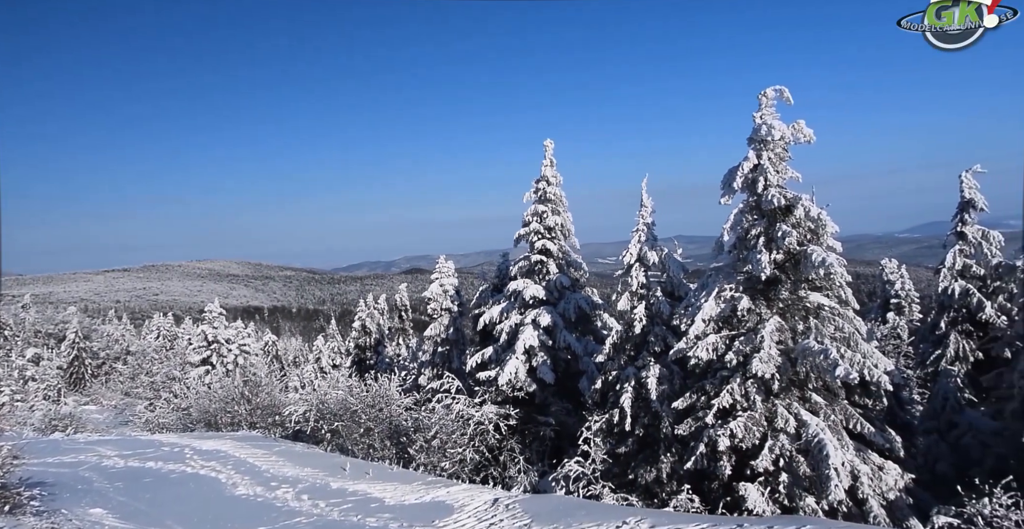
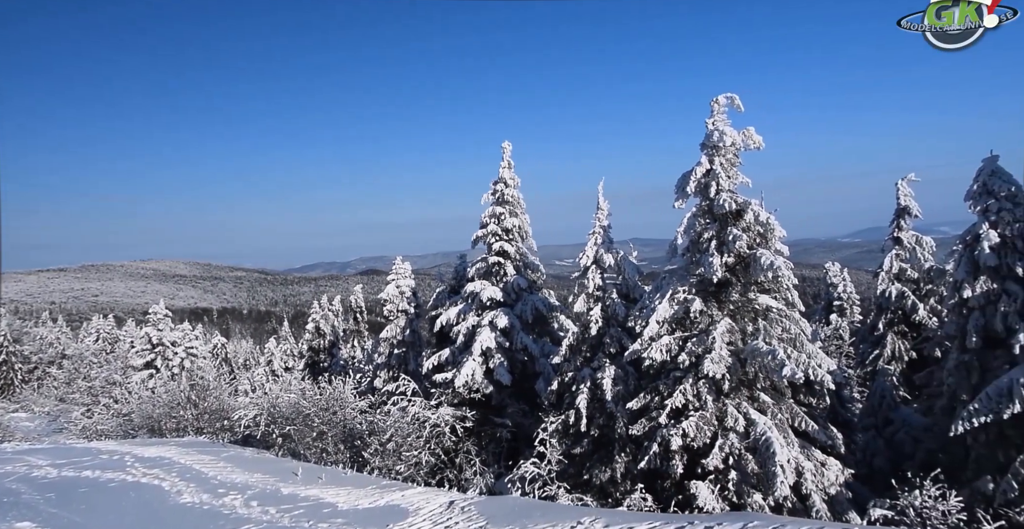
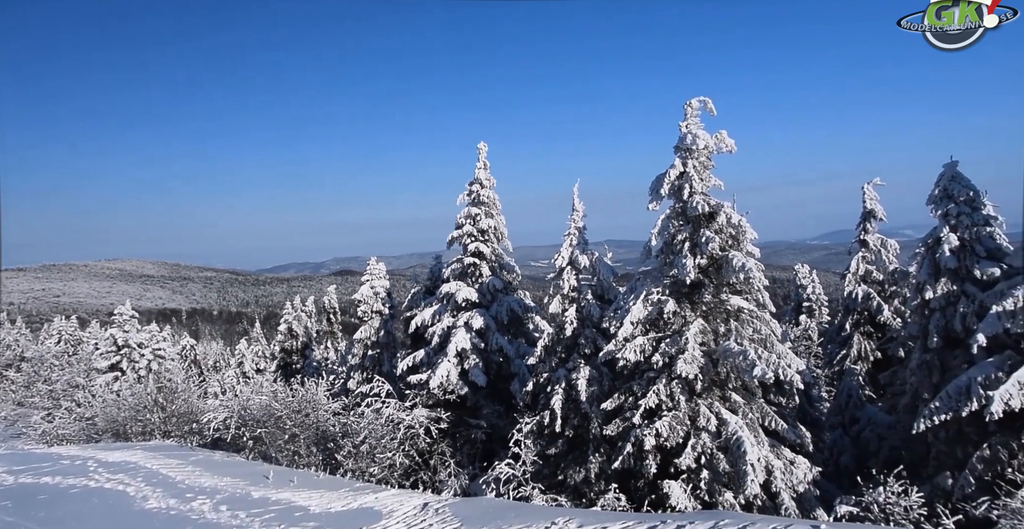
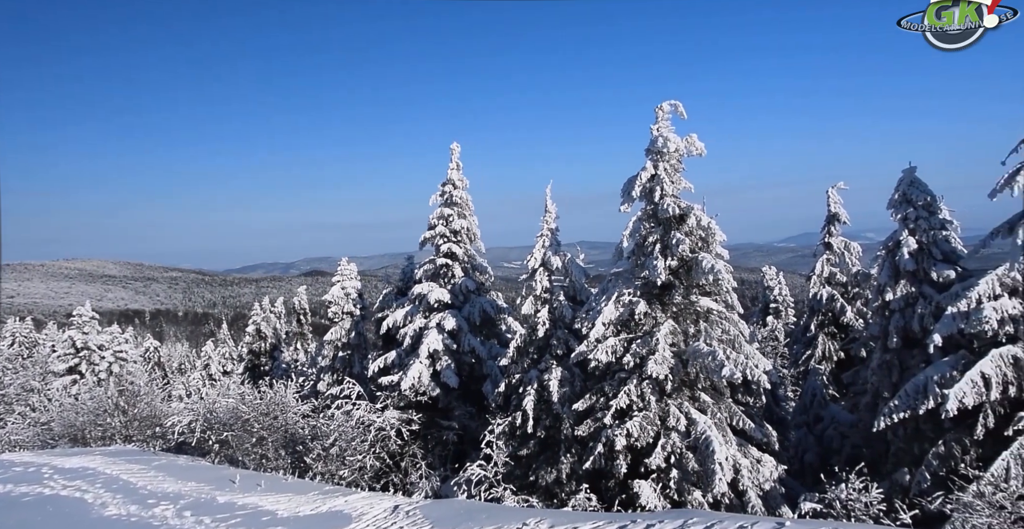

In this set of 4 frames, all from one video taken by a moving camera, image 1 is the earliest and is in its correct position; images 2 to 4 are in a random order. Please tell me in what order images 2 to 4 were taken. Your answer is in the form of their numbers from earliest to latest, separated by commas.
2, 3, 4
